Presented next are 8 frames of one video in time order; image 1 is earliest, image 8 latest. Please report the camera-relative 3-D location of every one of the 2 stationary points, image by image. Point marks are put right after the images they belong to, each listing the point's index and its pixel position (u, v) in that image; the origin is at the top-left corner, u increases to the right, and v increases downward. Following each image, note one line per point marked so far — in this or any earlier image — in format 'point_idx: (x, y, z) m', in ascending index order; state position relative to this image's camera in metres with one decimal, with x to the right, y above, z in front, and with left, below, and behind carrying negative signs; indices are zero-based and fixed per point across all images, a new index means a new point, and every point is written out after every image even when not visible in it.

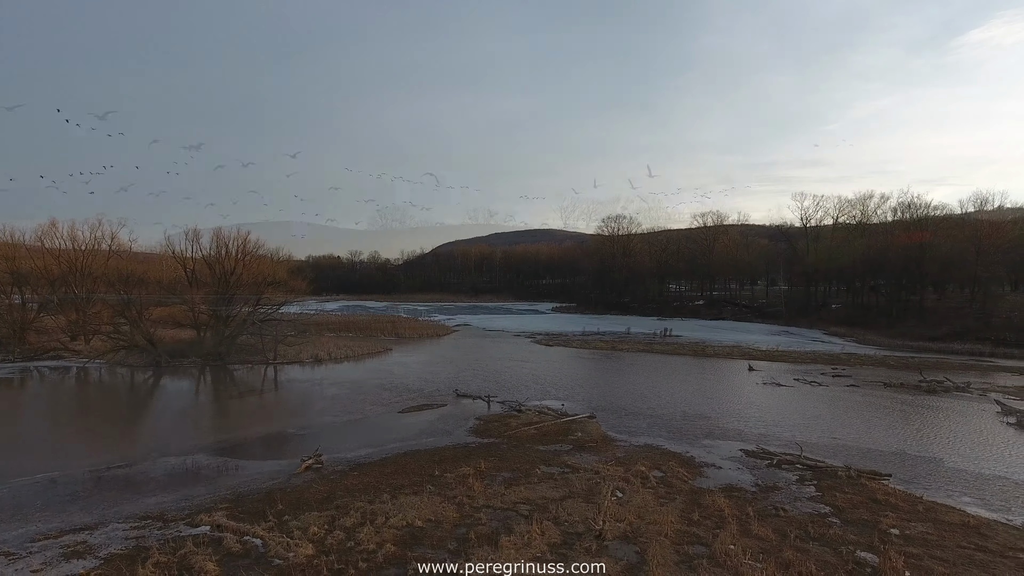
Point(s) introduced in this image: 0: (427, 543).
0: (-1.4, -4.2, +8.6) m
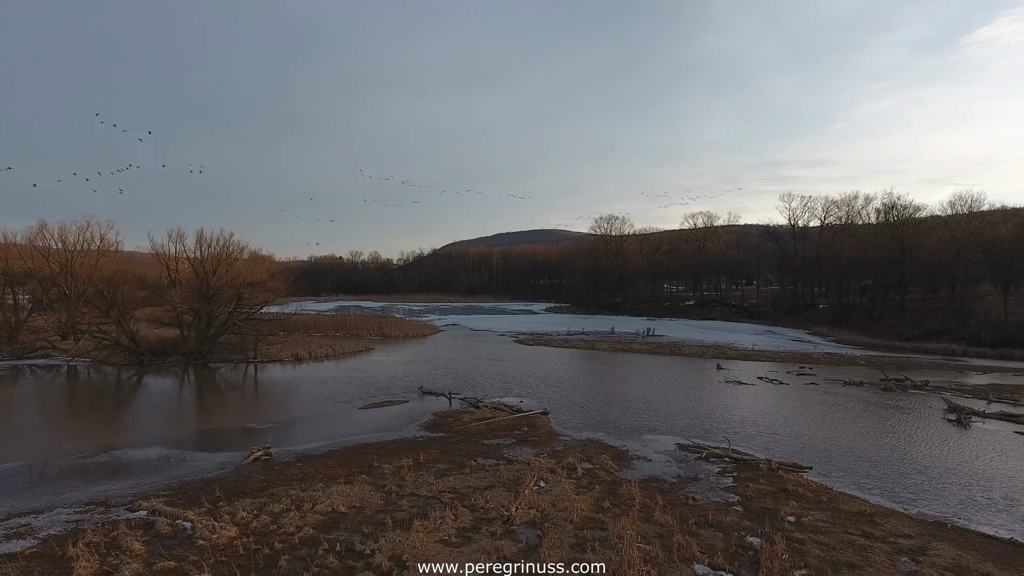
0: (-3.0, -4.2, +9.2) m
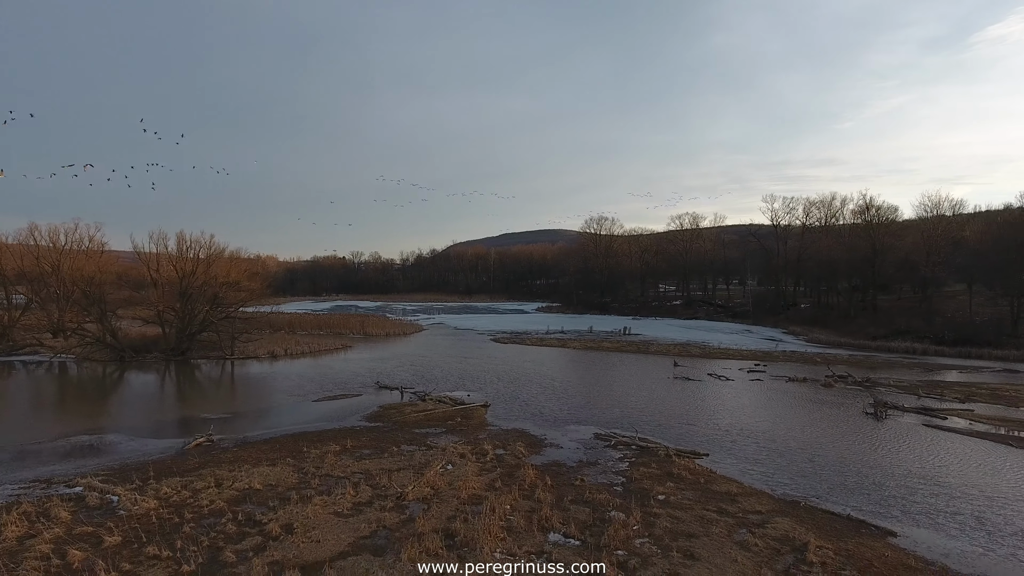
0: (-5.1, -4.2, +10.3) m
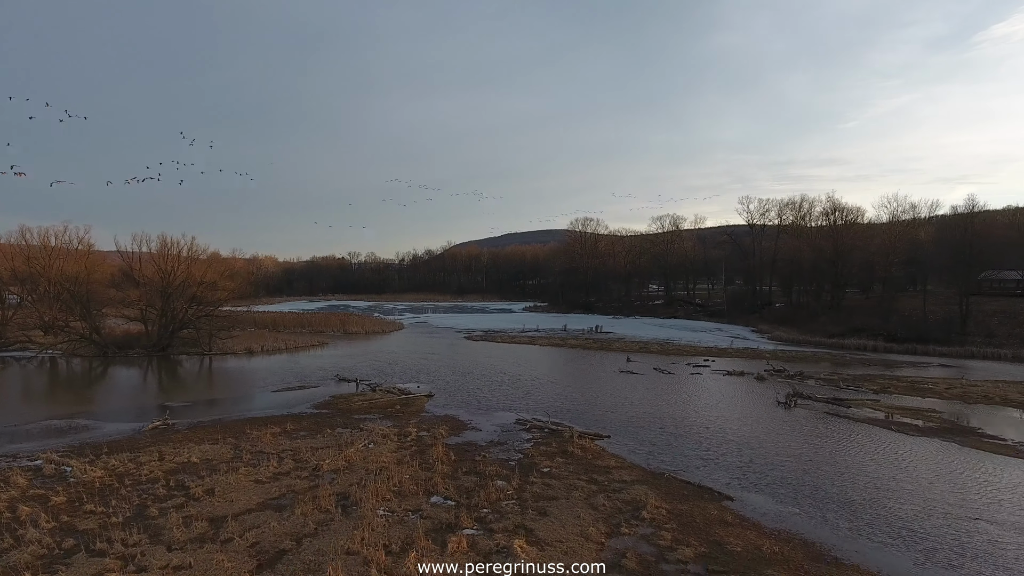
0: (-7.4, -4.1, +11.9) m
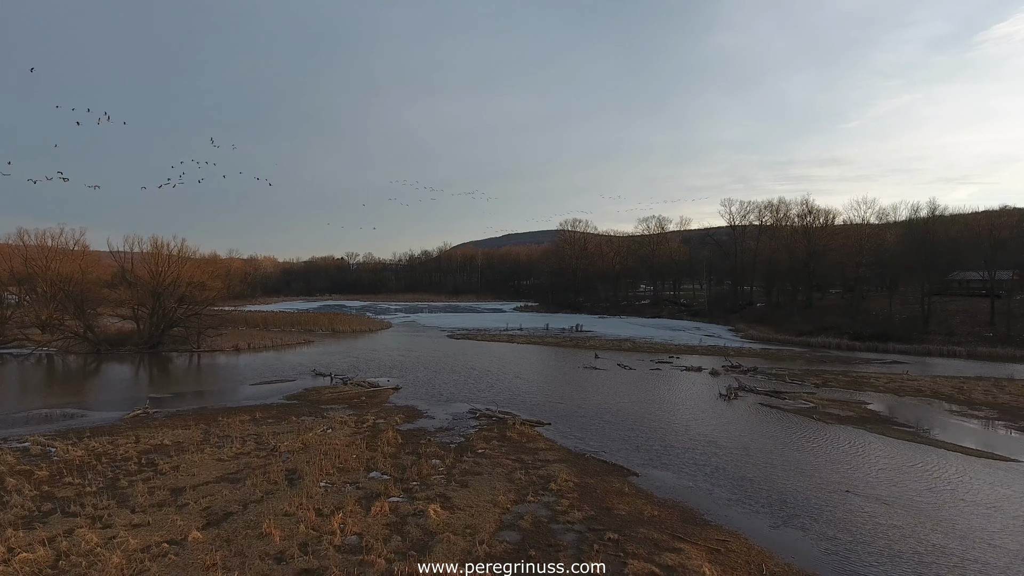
0: (-9.0, -4.1, +13.3) m
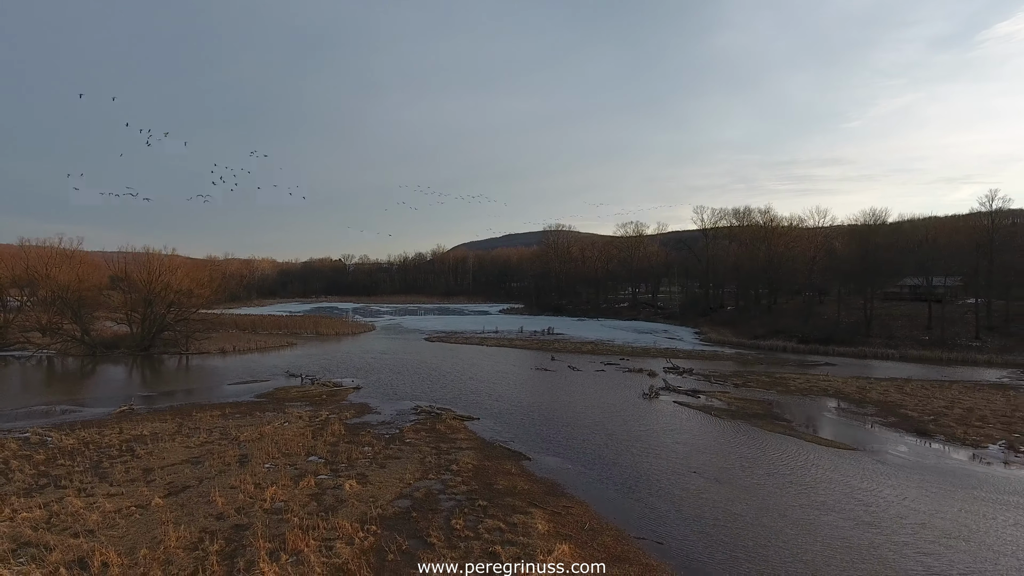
0: (-11.4, -4.6, +15.9) m
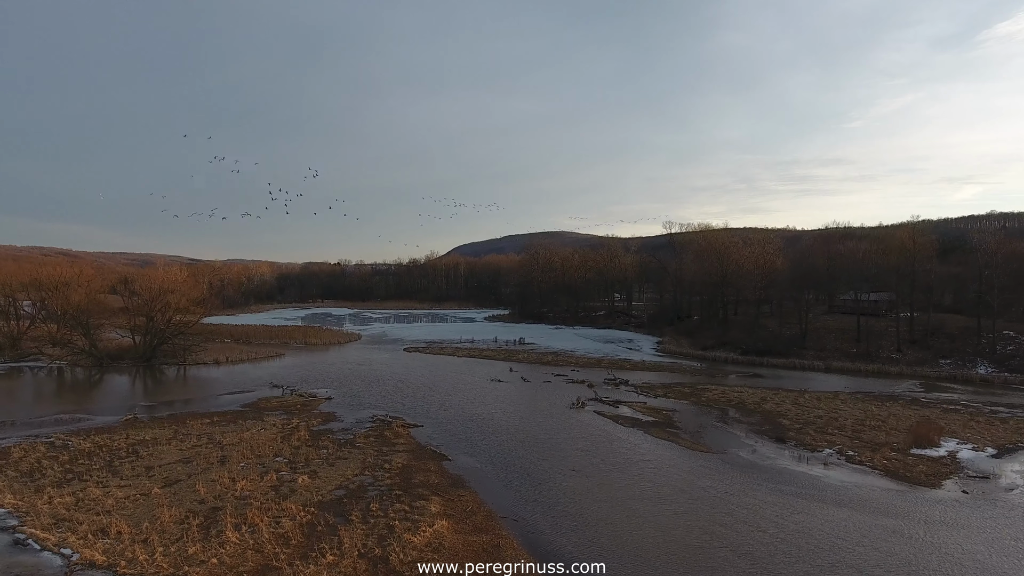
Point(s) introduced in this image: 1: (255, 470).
0: (-14.1, -5.9, +19.9) m
1: (-8.4, -6.0, +17.1) m
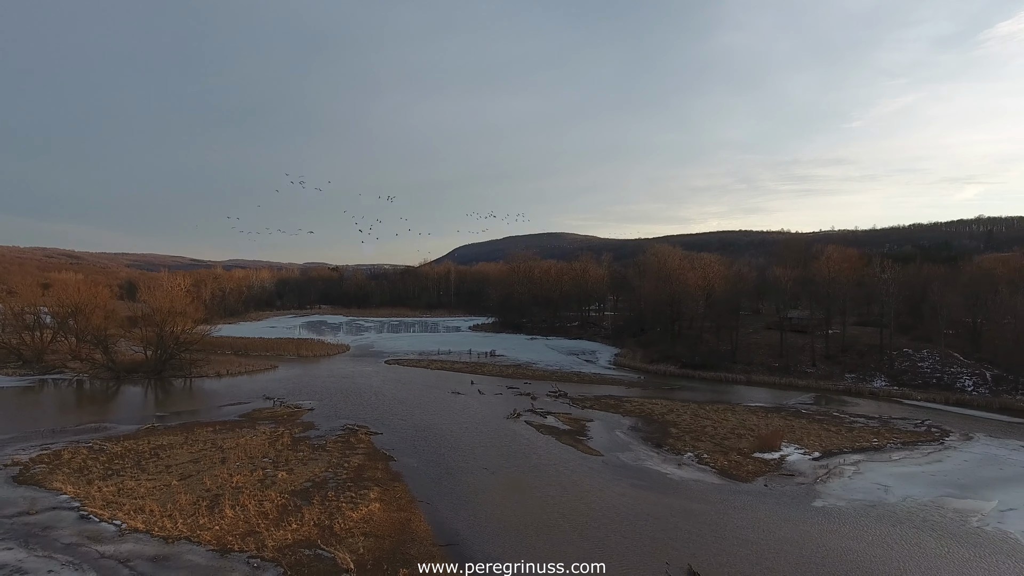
0: (-17.4, -7.9, +25.8) m
1: (-11.7, -7.9, +23.0) m
